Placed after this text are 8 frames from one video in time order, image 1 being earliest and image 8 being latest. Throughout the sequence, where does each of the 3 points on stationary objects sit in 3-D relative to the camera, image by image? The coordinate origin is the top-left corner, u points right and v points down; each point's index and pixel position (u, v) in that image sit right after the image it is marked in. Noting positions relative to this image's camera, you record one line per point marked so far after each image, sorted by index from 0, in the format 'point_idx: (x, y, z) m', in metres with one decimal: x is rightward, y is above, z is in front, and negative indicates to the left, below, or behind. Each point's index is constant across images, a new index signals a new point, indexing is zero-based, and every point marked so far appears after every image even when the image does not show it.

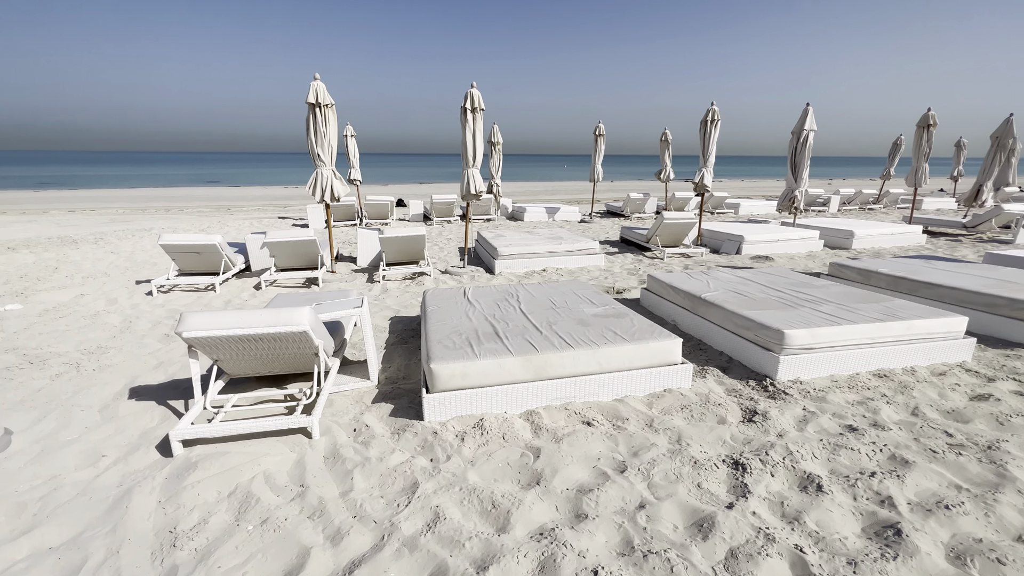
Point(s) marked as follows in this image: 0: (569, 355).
0: (+0.3, -0.4, +2.6) m
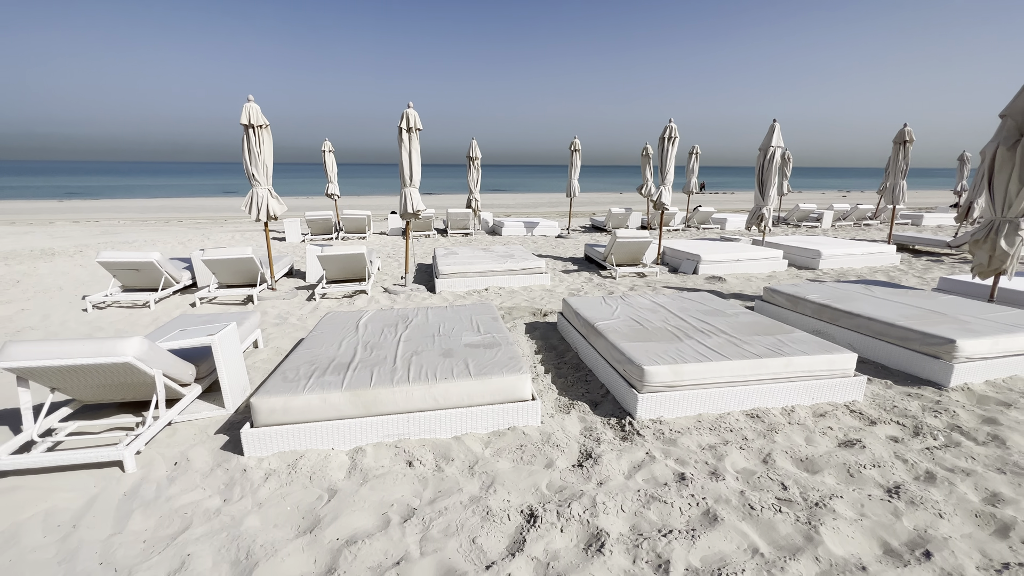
0: (-0.7, -0.6, +2.6) m
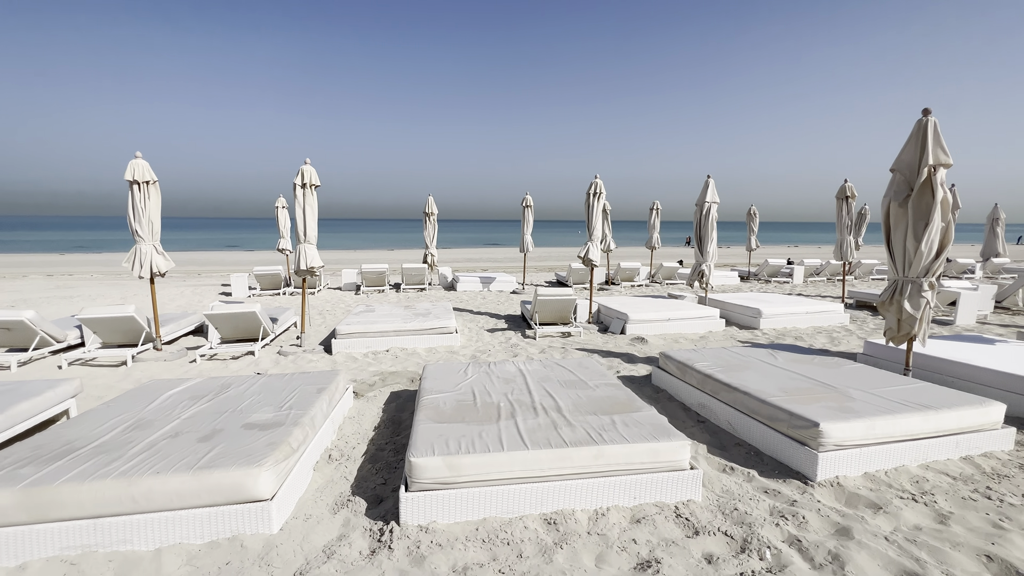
0: (-2.0, -1.0, +2.1) m
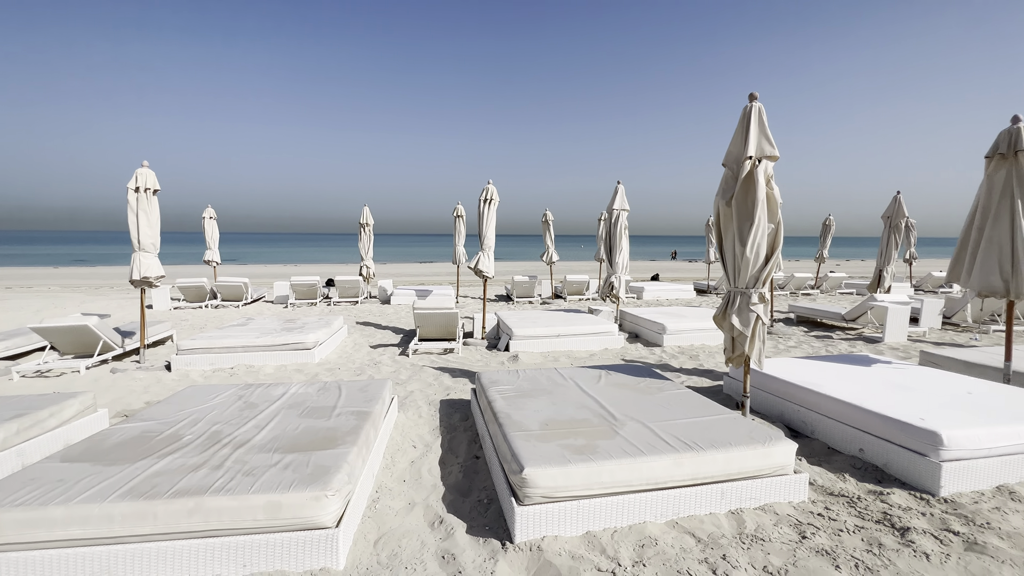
0: (-3.9, -1.0, +1.6) m
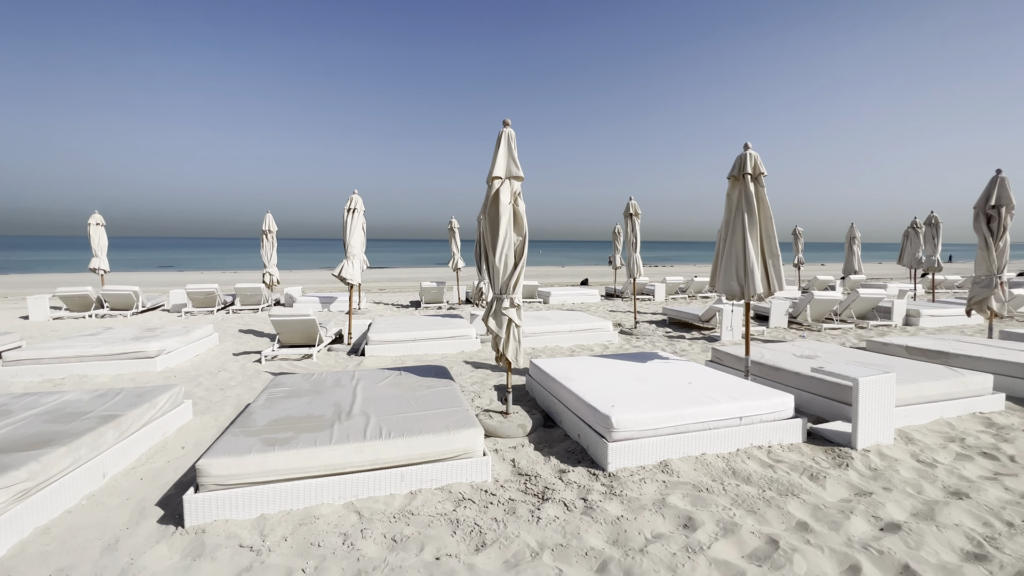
0: (-5.7, -1.1, +1.5) m
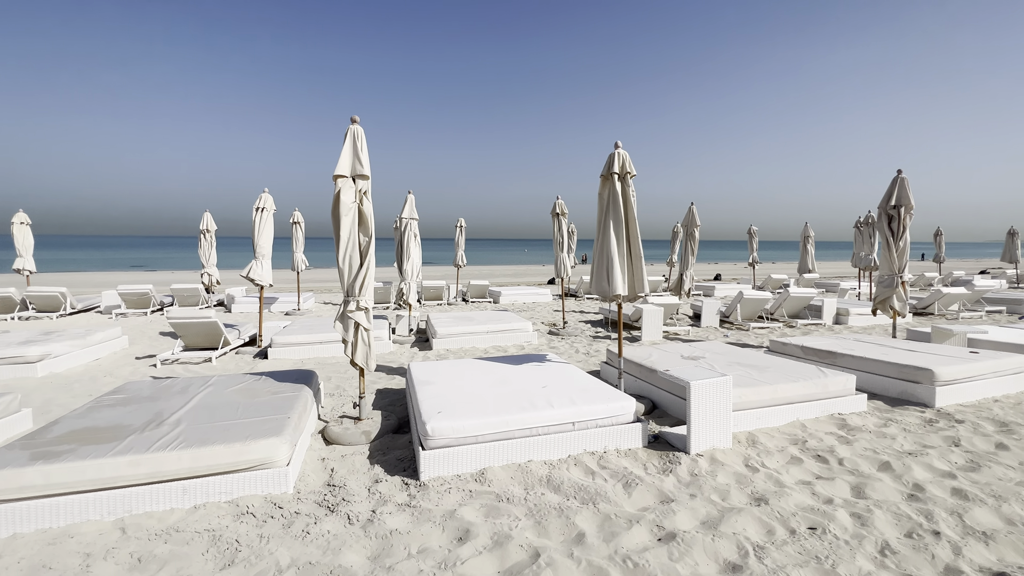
0: (-6.9, -1.1, +1.3) m
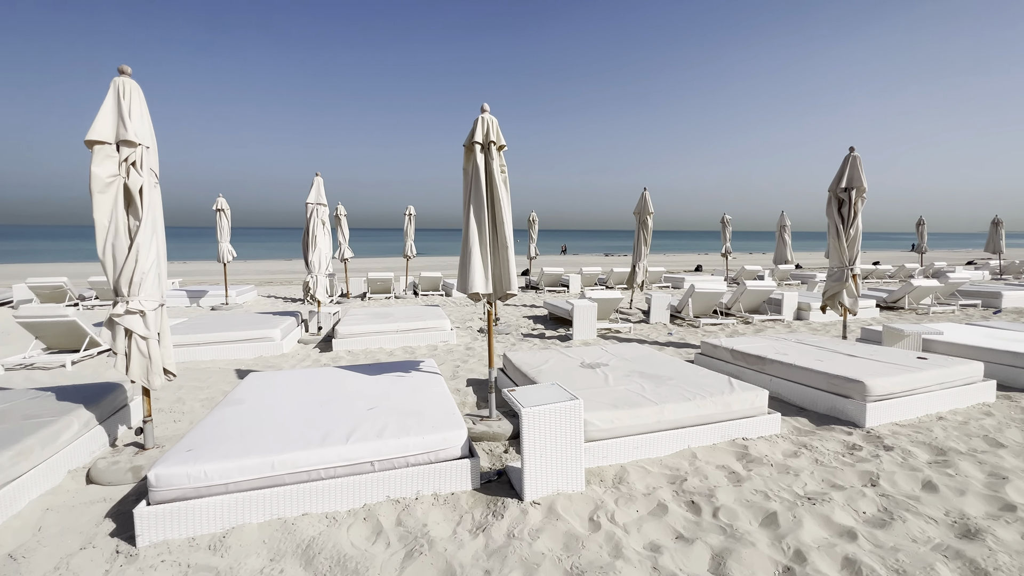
0: (-8.1, -1.1, +0.5) m
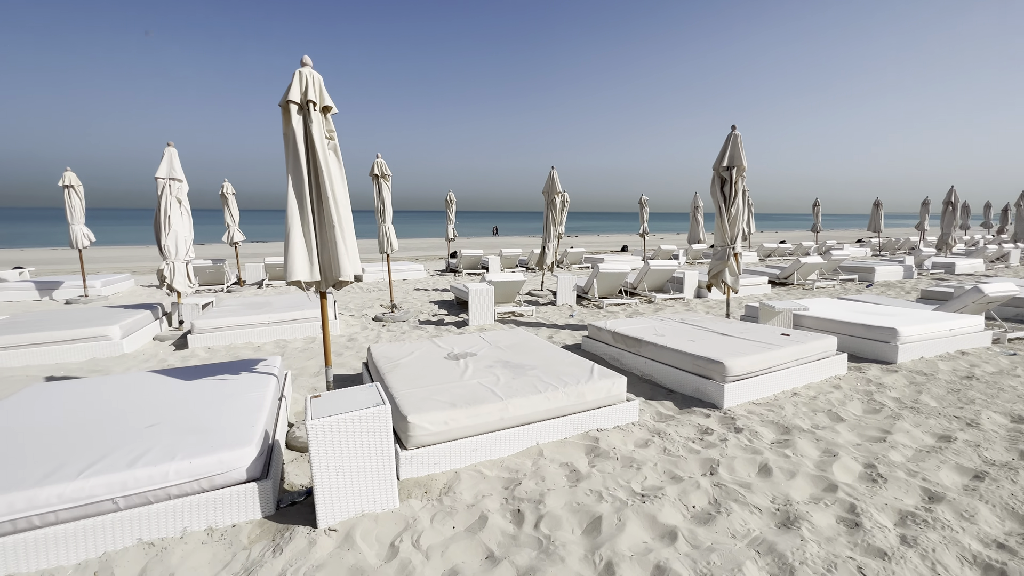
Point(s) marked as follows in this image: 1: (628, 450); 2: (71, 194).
0: (-8.7, -1.3, -0.9) m
1: (+0.7, -1.0, +2.8) m
2: (-8.4, +1.8, +8.2) m
